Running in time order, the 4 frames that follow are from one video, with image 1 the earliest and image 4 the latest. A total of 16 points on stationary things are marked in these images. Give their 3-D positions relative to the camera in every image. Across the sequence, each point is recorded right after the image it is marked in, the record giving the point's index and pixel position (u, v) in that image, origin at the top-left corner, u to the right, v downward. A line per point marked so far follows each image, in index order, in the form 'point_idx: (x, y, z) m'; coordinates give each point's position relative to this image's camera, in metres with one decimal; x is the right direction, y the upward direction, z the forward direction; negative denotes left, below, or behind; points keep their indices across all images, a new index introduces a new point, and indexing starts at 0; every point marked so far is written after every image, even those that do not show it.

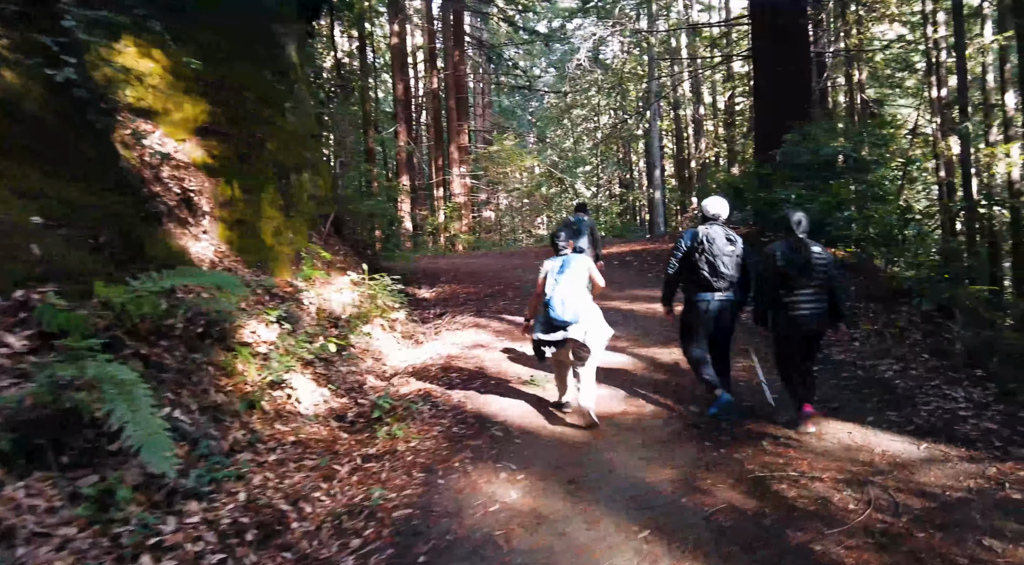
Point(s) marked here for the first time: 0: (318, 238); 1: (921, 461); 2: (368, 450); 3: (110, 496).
0: (-3.5, +0.8, +12.2) m
1: (+3.0, -1.3, +4.9) m
2: (-1.2, -1.4, +5.4) m
3: (-2.3, -1.2, +3.9) m
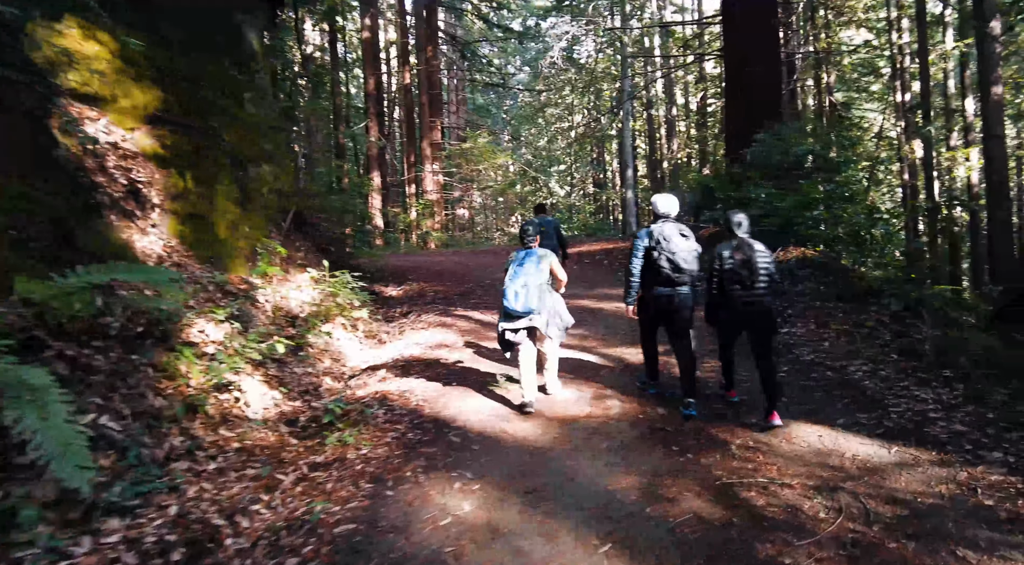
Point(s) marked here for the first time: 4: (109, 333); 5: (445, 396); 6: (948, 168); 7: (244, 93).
0: (-4.1, +0.8, +11.8) m
1: (+2.7, -1.3, +4.7) m
2: (-1.5, -1.3, +5.1) m
3: (-2.6, -1.2, +3.5) m
4: (-3.3, -0.4, +5.5) m
5: (-0.6, -1.1, +6.3) m
6: (+12.4, +3.2, +19.1) m
7: (-4.4, +3.1, +10.8) m
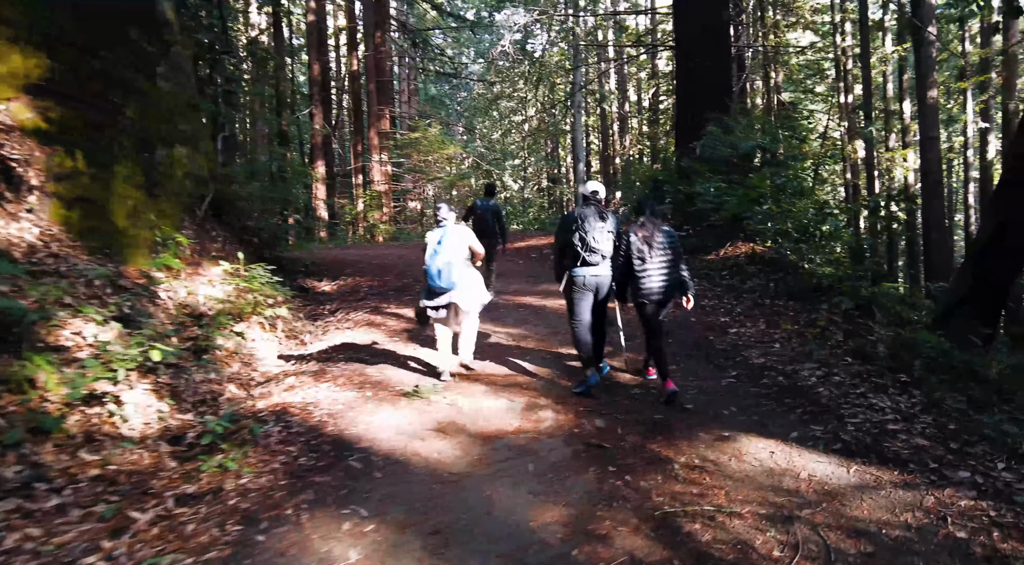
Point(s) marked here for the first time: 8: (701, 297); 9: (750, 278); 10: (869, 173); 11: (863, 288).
0: (-5.1, +0.9, +10.7) m
1: (+2.1, -1.3, +4.2) m
2: (-2.1, -1.3, +4.2) m
3: (-3.1, -1.2, +2.6) m
4: (-3.9, -0.4, +4.5) m
5: (-1.3, -1.0, +5.5) m
6: (+10.8, +3.3, +19.2) m
7: (-5.3, +3.2, +9.8) m
8: (+2.6, -0.2, +9.1) m
9: (+3.3, +0.1, +9.4) m
10: (+10.6, +3.2, +19.8) m
11: (+4.3, -0.1, +8.0) m
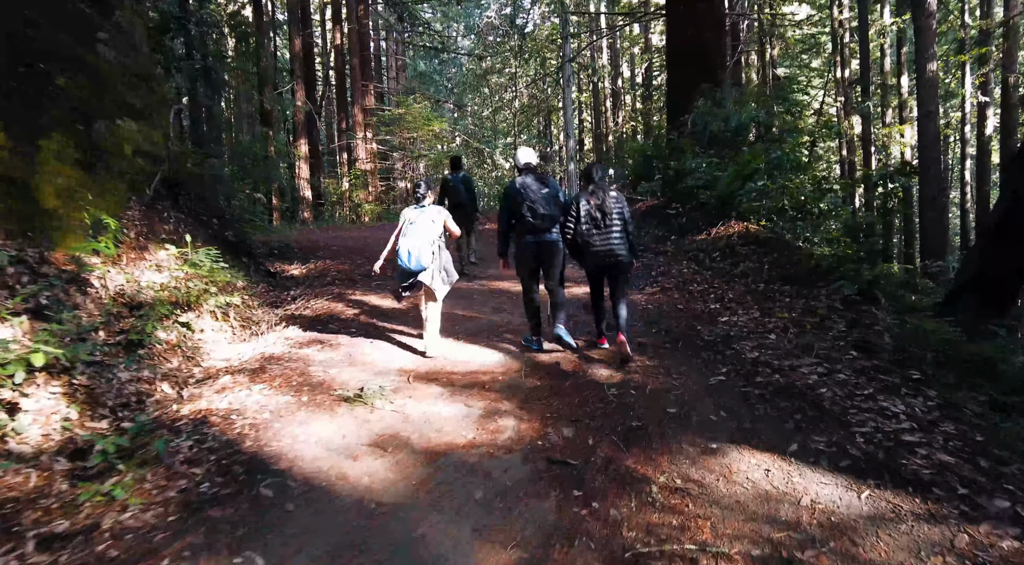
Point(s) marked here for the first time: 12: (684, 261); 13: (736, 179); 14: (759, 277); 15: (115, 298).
0: (-5.5, +1.1, +9.9) m
1: (+1.8, -1.2, +3.4) m
2: (-2.4, -1.3, +3.5) m
3: (-3.4, -1.2, +1.8) m
4: (-4.3, -0.3, +3.7) m
5: (-1.6, -1.0, +4.8) m
6: (+10.4, +3.9, +18.4) m
7: (-5.7, +3.4, +8.8) m
8: (+2.2, 0.0, +8.4) m
9: (+3.0, +0.3, +8.6) m
10: (+10.1, +3.8, +19.0) m
11: (+3.9, +0.1, +7.3) m
12: (+2.4, +0.3, +9.3) m
13: (+3.2, +1.5, +9.4) m
14: (+3.0, +0.1, +8.0) m
15: (-4.5, -0.1, +7.5) m
